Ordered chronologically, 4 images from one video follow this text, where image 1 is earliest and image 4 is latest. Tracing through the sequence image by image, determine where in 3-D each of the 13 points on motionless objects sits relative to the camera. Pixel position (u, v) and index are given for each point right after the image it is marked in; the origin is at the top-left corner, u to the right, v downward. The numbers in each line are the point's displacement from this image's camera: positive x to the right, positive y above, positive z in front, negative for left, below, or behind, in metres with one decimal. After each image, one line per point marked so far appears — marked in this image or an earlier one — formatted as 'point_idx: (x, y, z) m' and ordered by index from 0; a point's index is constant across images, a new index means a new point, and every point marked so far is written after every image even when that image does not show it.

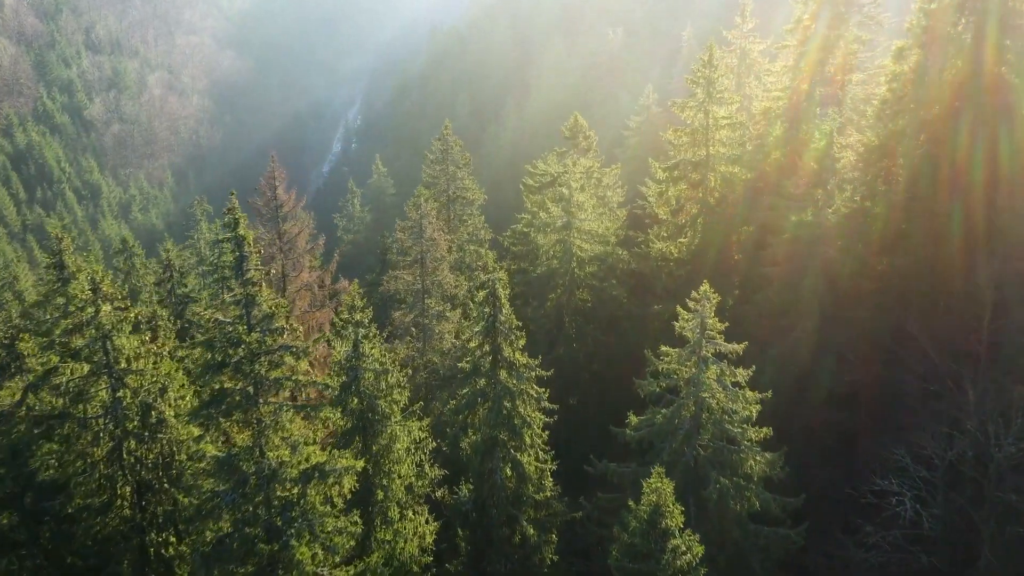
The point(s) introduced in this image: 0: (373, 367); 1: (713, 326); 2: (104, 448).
0: (-3.6, -2.1, +13.4) m
1: (+5.0, -0.9, +12.6) m
2: (-9.8, -3.8, +12.3) m
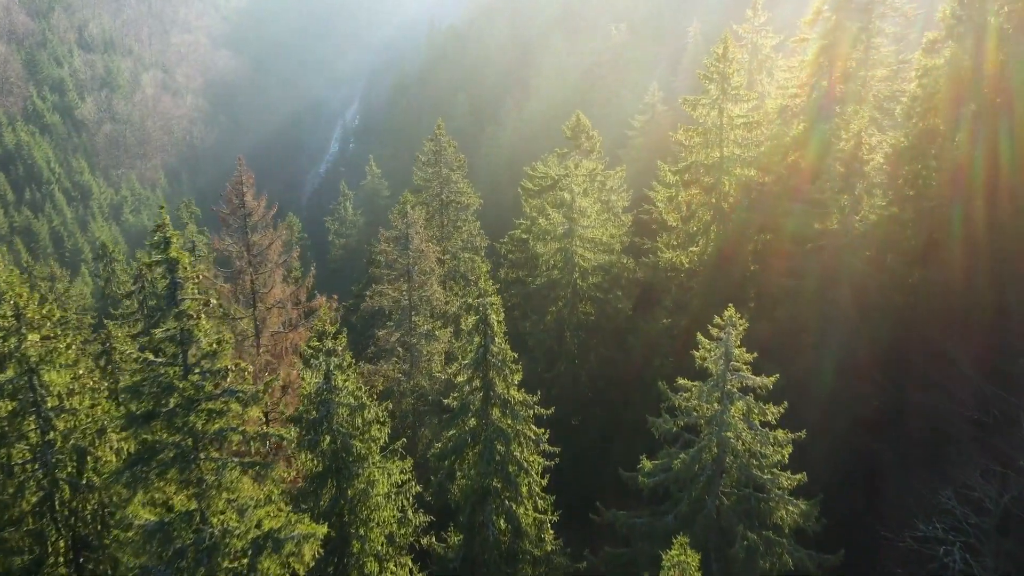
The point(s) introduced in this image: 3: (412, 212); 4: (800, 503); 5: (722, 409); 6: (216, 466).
0: (-3.8, -2.6, +11.6) m
1: (+4.8, -1.5, +10.9) m
2: (-9.9, -4.4, +10.6) m
3: (-3.2, +2.4, +16.4) m
4: (+6.4, -4.8, +11.3) m
5: (+4.4, -2.6, +10.8) m
6: (-5.5, -3.4, +9.4) m
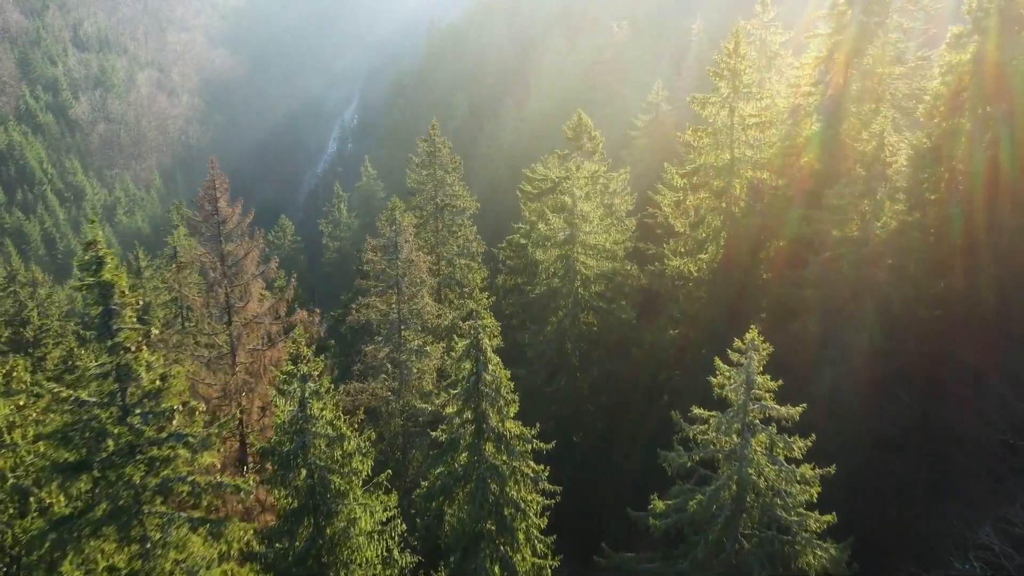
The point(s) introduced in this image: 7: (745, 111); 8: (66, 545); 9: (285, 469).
0: (-3.8, -2.9, +10.5) m
1: (+4.8, -1.8, +9.7) m
2: (-10.0, -4.7, +9.4) m
3: (-3.3, +2.1, +15.2) m
4: (+6.3, -5.1, +10.1) m
5: (+4.4, -2.9, +9.7) m
6: (-5.6, -3.7, +8.2) m
7: (+8.6, +6.5, +18.8) m
8: (-6.3, -3.6, +7.2) m
9: (-4.6, -3.7, +10.3) m
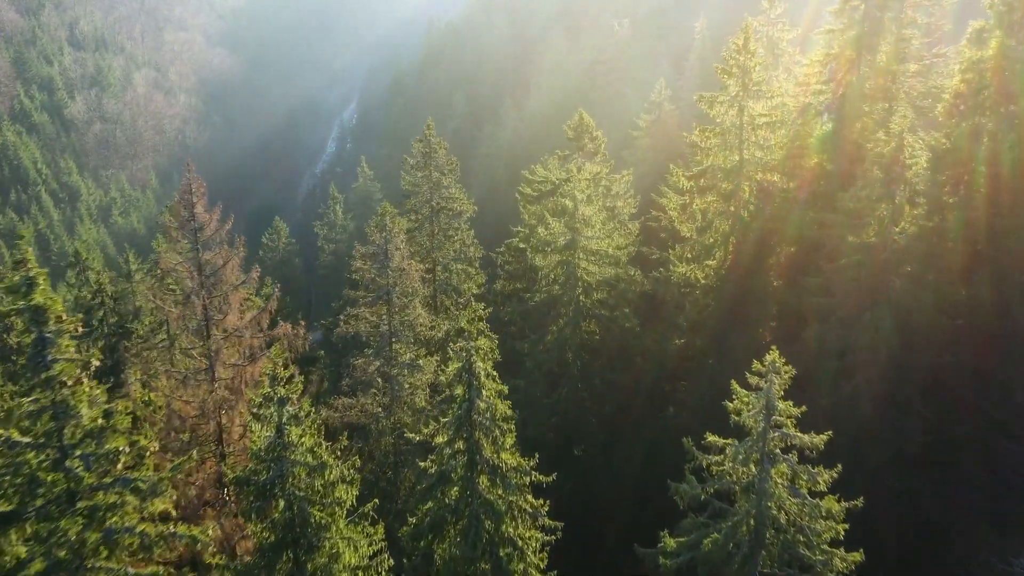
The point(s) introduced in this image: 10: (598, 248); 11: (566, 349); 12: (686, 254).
0: (-3.9, -3.2, +9.6) m
1: (+4.7, -2.1, +8.8) m
2: (-10.1, -5.0, +8.5) m
3: (-3.4, +1.8, +14.4) m
4: (+6.2, -5.4, +9.3) m
5: (+4.3, -3.2, +8.8) m
6: (-5.7, -4.0, +7.3) m
7: (+8.5, +6.2, +18.0) m
8: (-6.3, -3.8, +6.3) m
9: (-4.6, -4.0, +9.4) m
10: (+3.2, +1.5, +19.1) m
11: (+2.0, -2.3, +19.2) m
12: (+6.7, +1.3, +19.8) m
